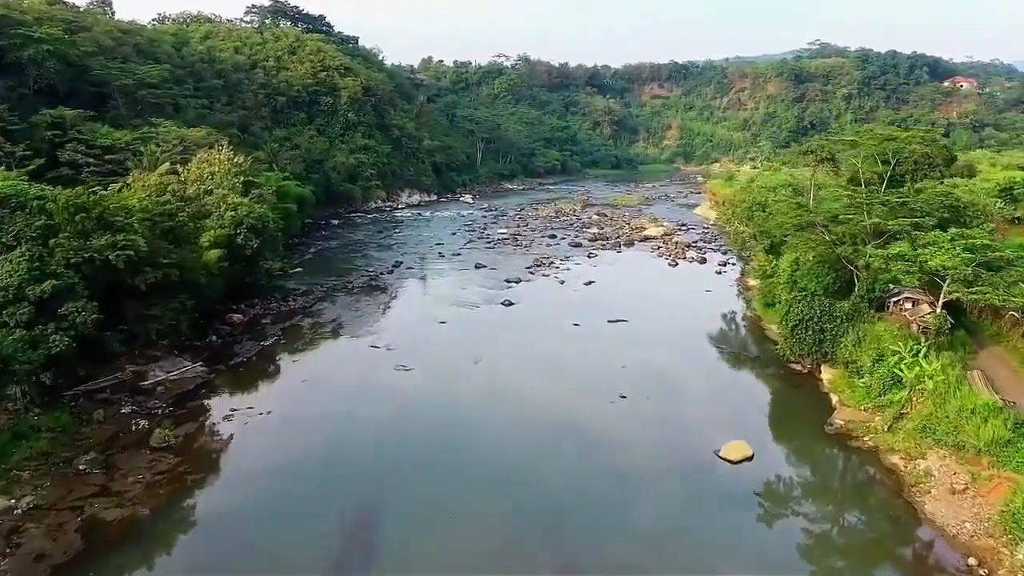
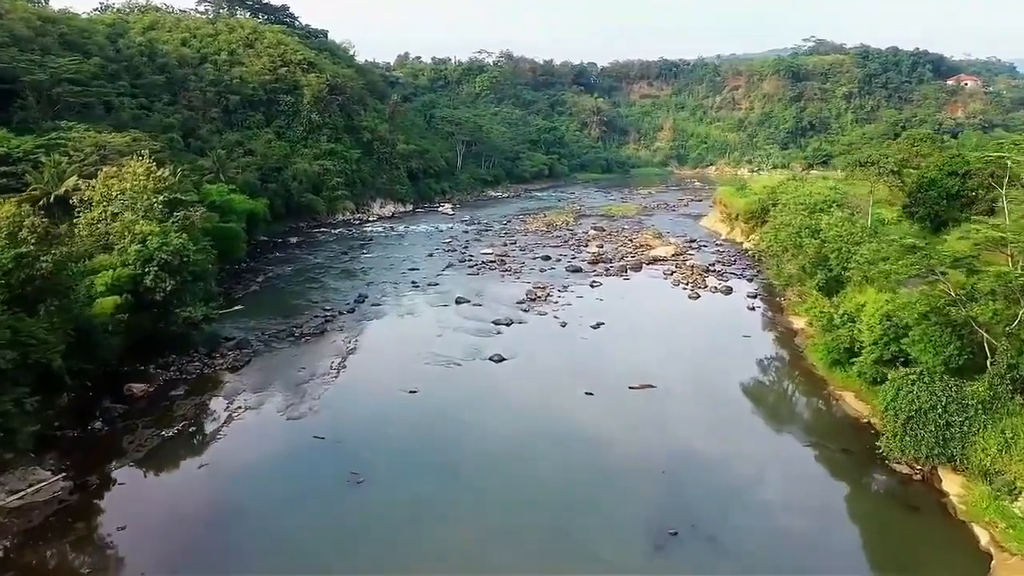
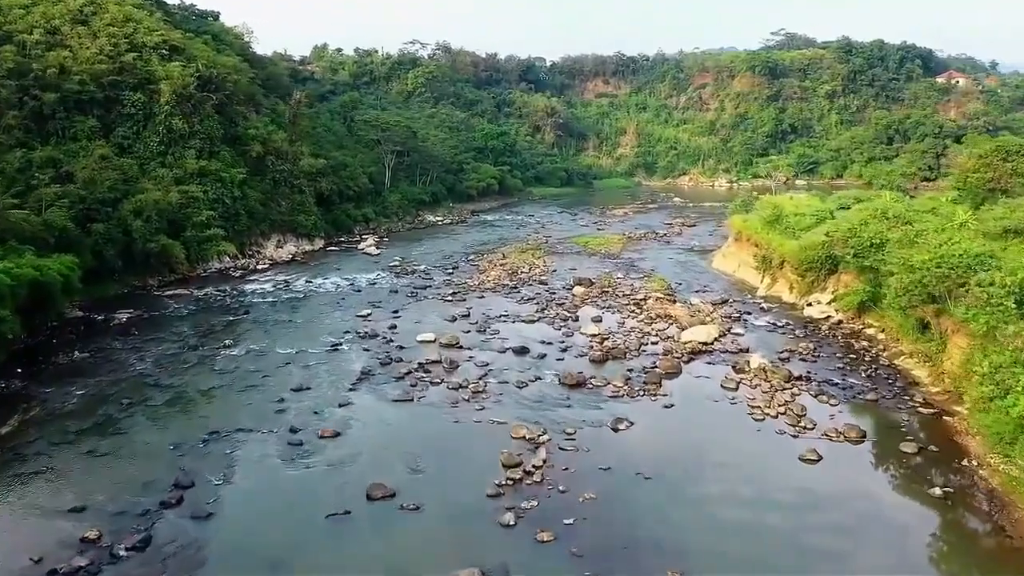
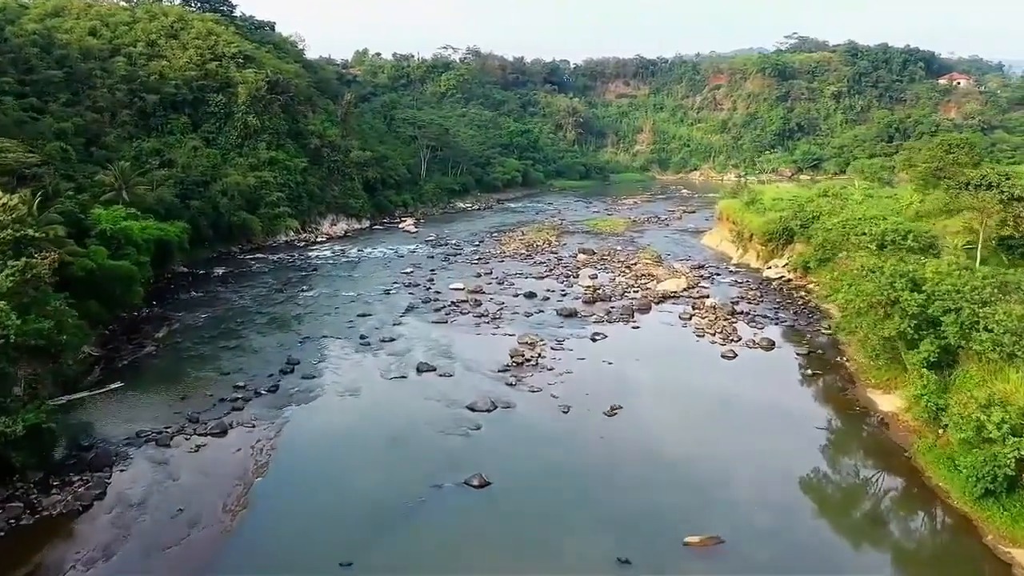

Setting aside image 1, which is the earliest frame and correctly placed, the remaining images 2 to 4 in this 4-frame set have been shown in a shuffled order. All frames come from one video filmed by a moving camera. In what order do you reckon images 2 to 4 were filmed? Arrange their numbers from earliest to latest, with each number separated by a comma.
2, 4, 3
